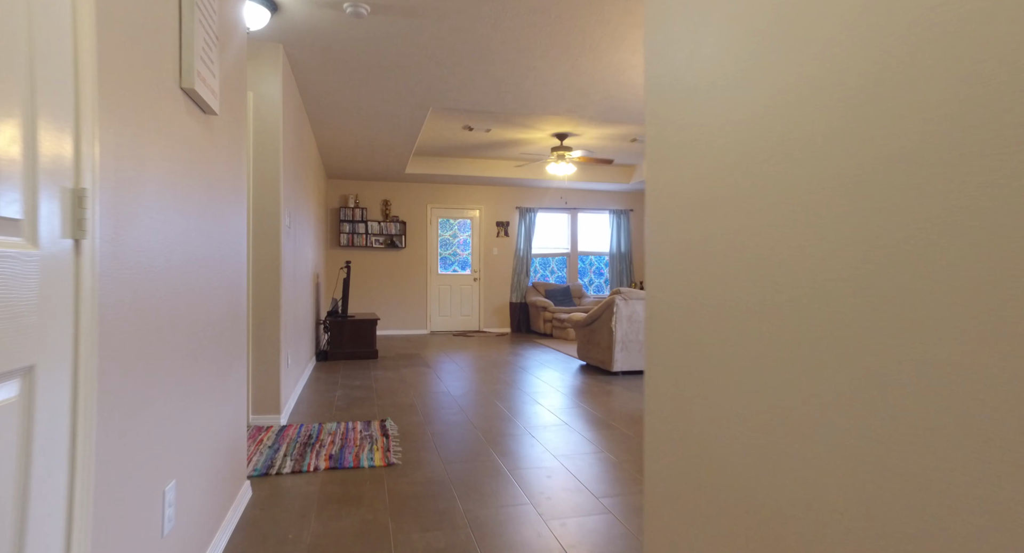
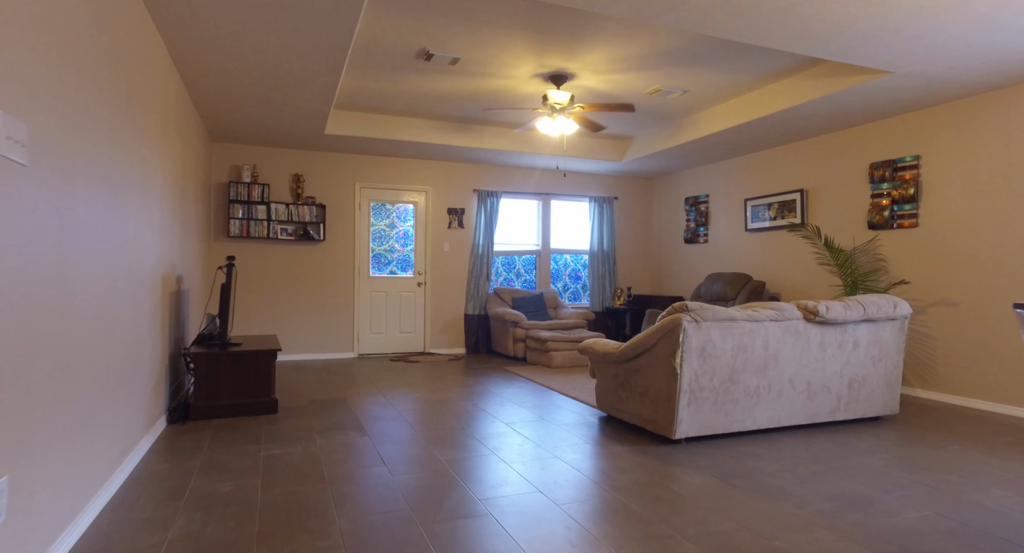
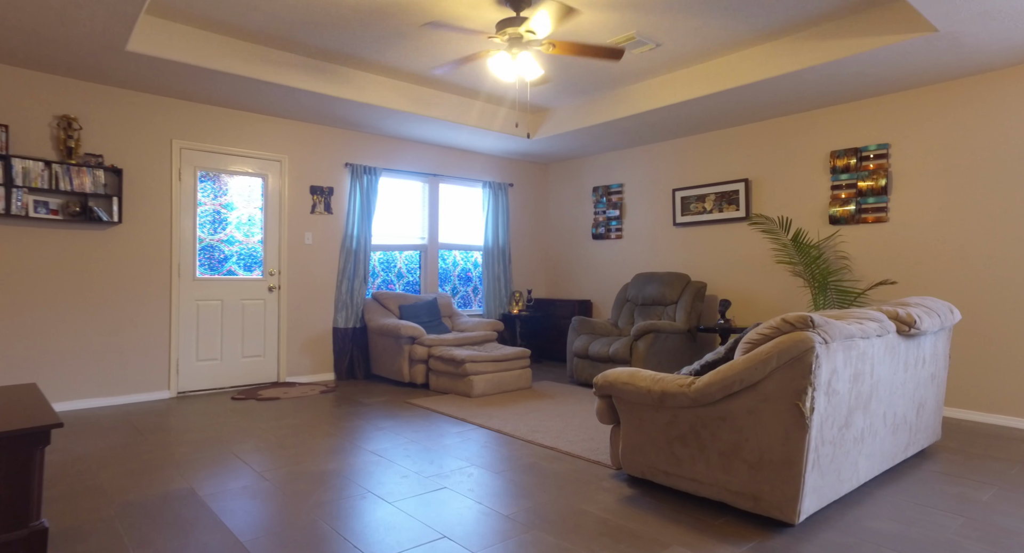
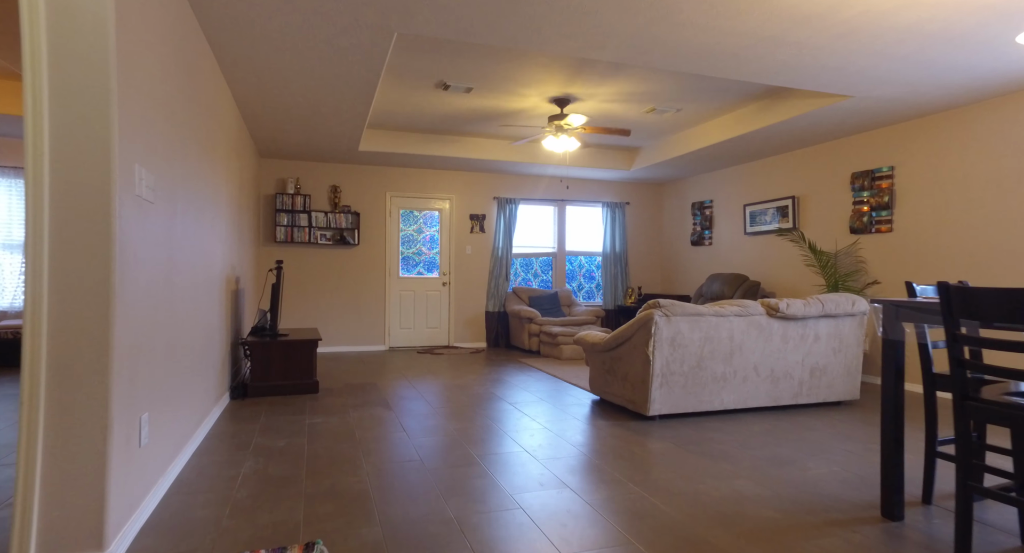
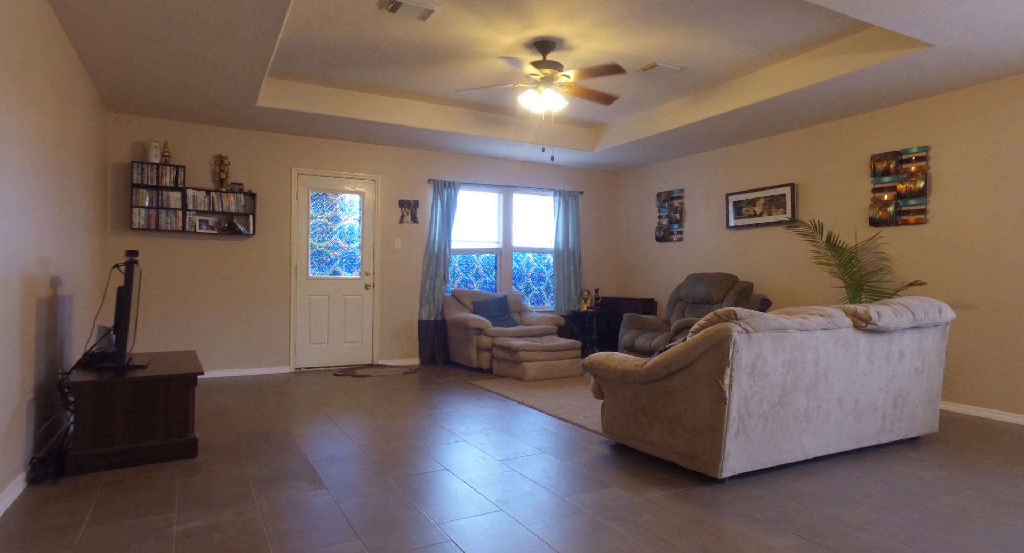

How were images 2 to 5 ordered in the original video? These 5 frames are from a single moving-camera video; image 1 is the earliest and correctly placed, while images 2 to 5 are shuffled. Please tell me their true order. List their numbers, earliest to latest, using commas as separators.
4, 2, 5, 3
